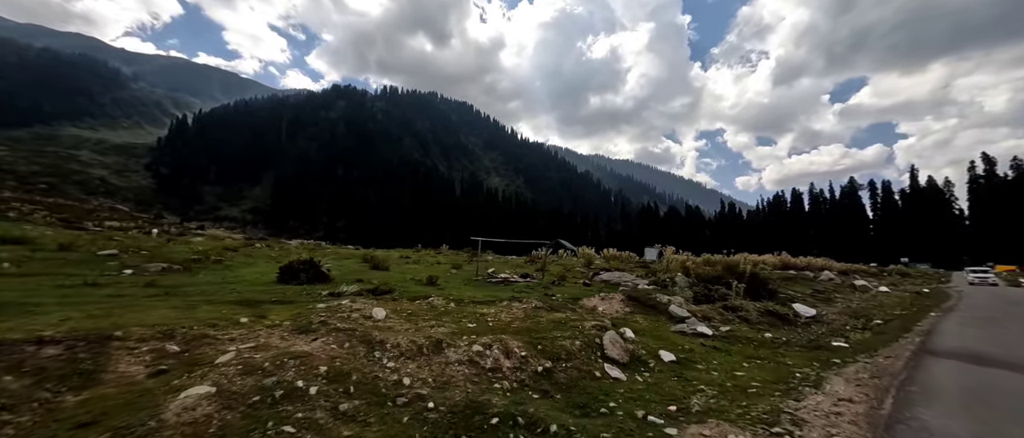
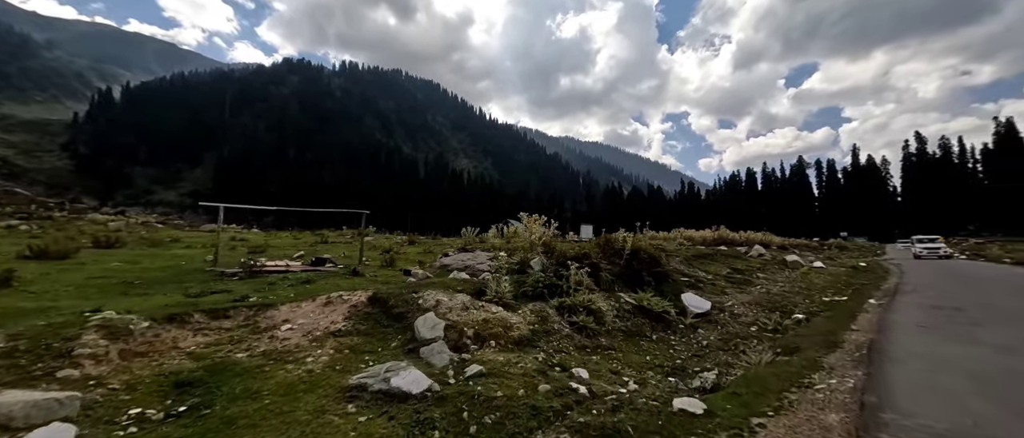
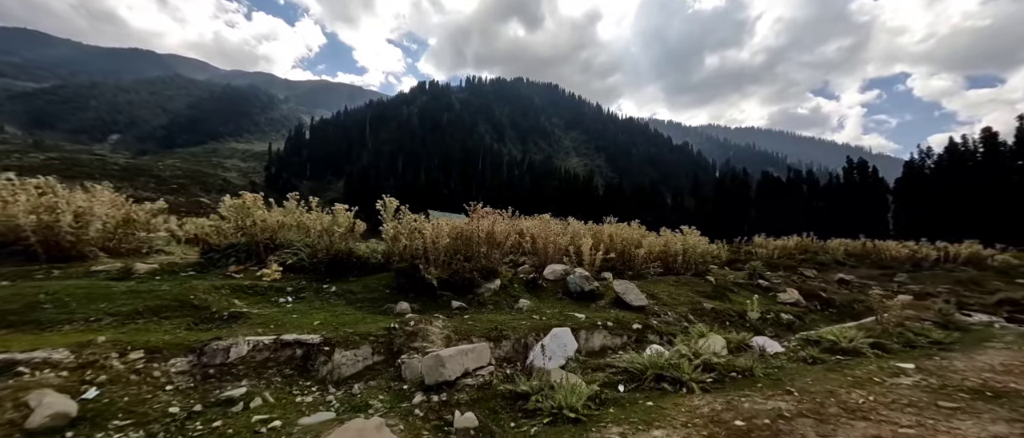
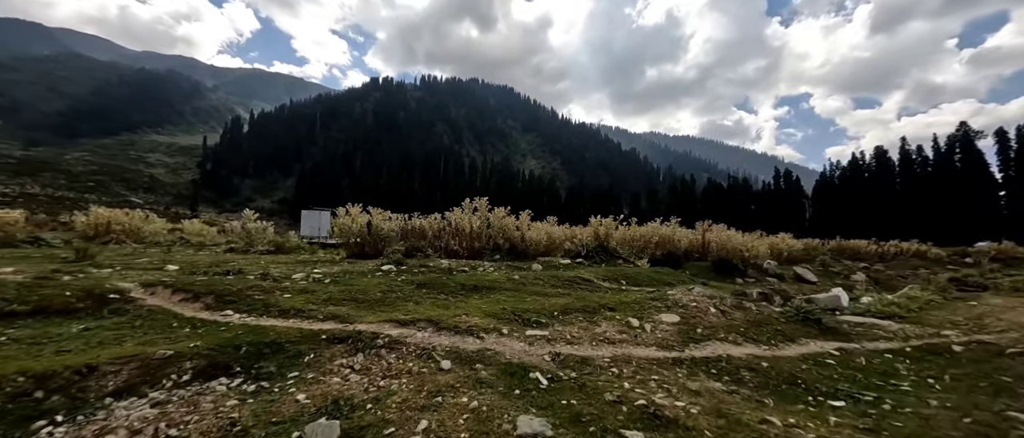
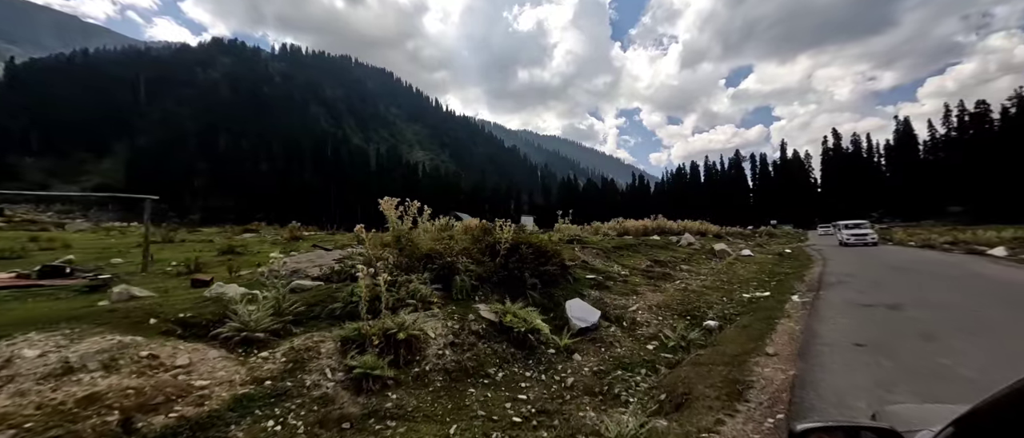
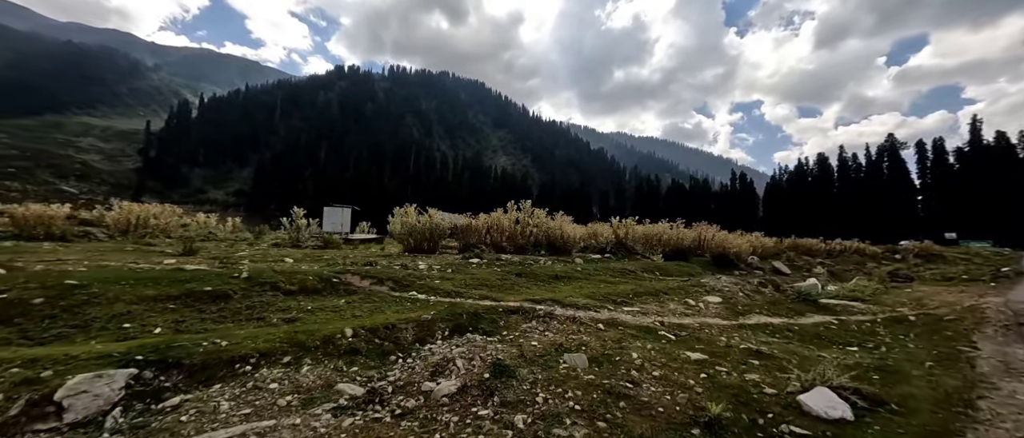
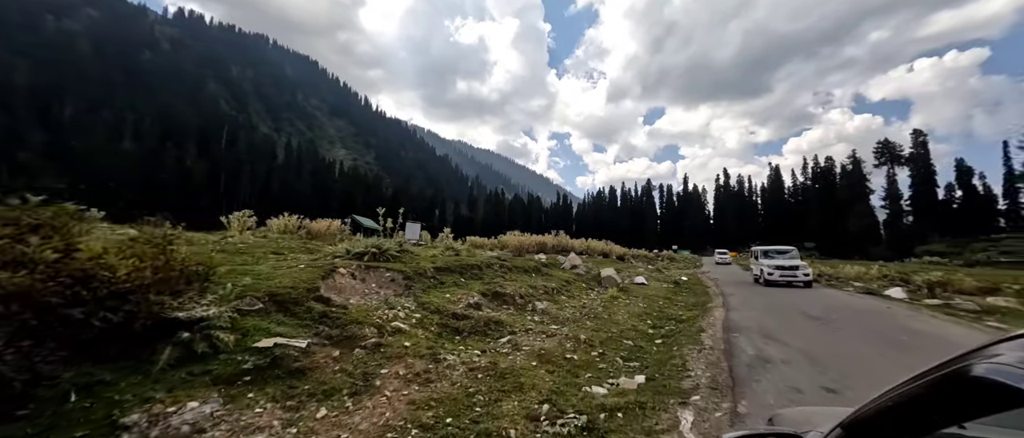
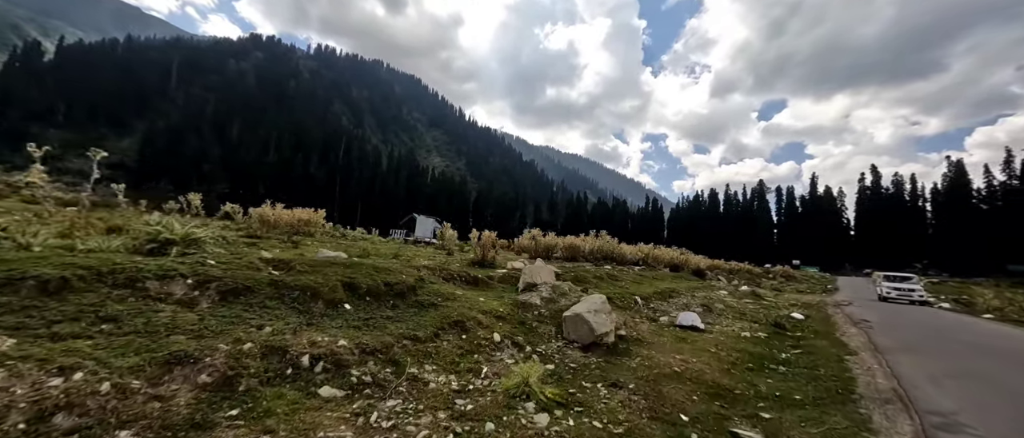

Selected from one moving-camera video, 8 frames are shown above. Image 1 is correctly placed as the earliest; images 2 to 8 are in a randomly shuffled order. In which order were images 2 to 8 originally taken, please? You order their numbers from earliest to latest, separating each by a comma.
2, 5, 7, 8, 6, 4, 3
